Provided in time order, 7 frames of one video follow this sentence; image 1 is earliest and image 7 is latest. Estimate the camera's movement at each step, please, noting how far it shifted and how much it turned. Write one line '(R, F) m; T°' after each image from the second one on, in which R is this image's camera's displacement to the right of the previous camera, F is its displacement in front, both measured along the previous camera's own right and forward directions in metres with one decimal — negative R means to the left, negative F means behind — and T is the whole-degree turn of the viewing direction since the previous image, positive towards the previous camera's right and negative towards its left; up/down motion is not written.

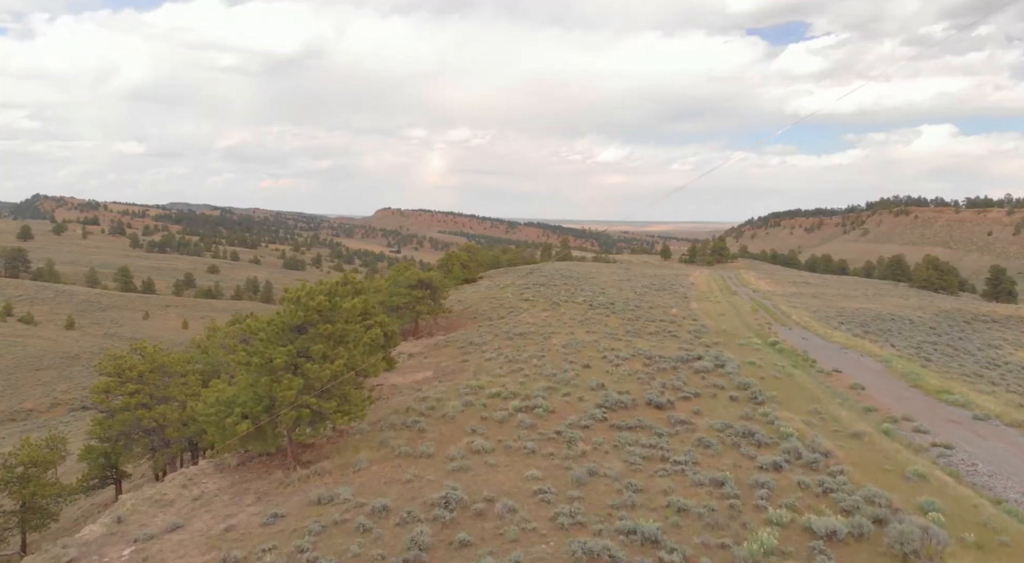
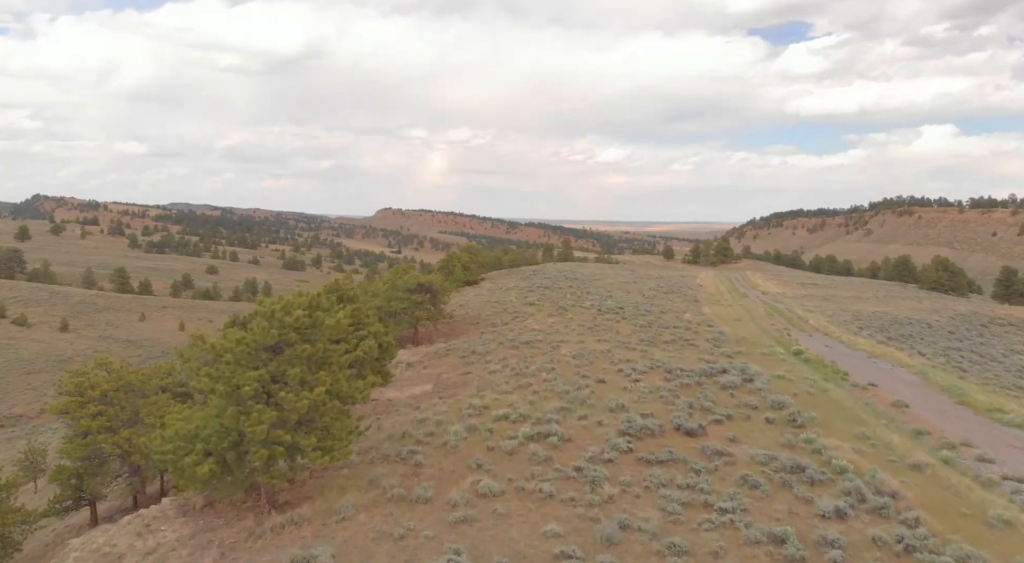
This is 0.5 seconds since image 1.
(-0.3, +2.9) m; 0°
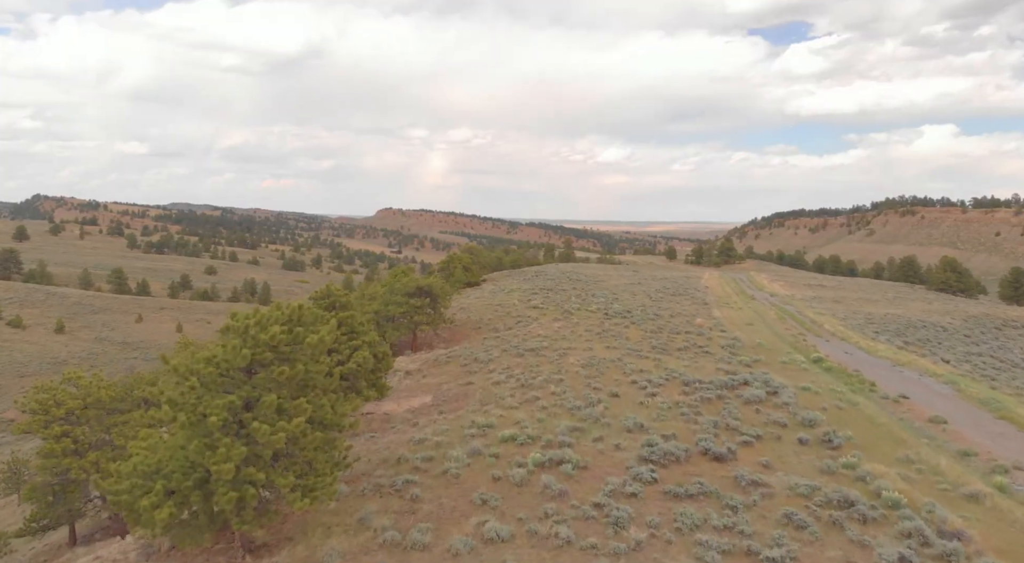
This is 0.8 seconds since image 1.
(-0.2, +2.2) m; 0°
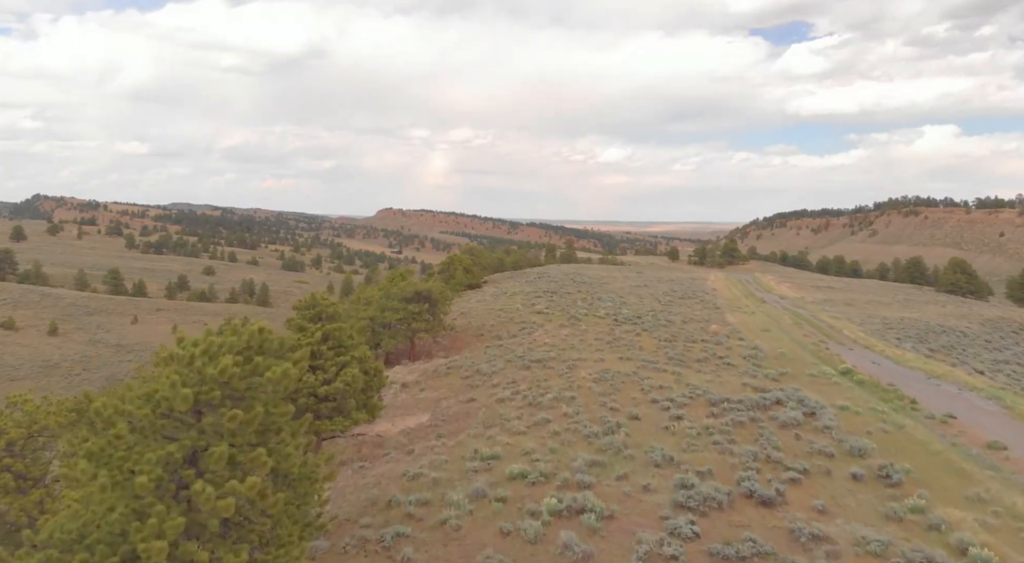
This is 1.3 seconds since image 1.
(-0.2, +2.9) m; 0°
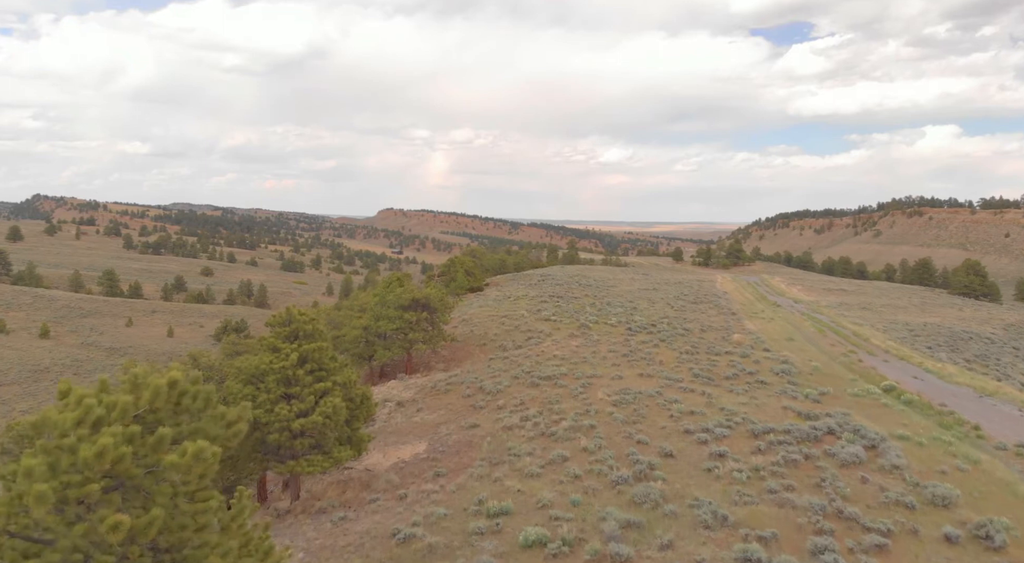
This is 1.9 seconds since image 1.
(-0.3, +3.6) m; 0°
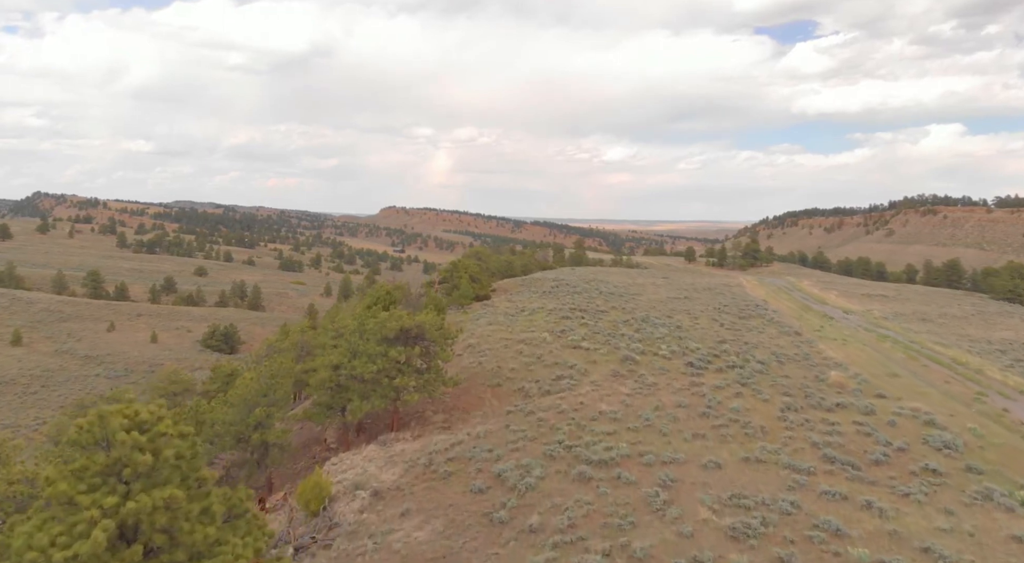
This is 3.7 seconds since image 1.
(-1.0, +10.9) m; 0°
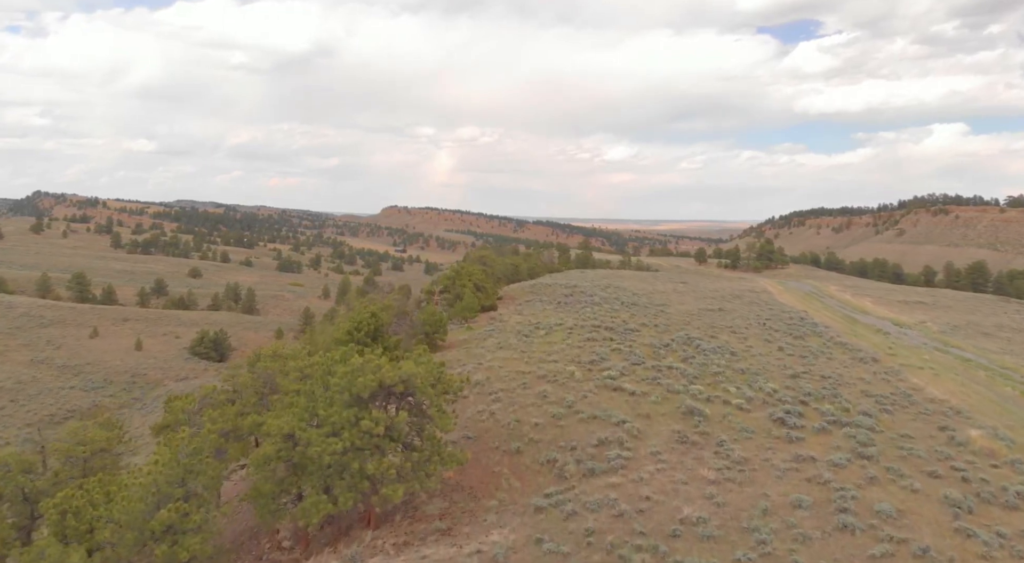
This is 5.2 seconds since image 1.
(-0.8, +8.9) m; 0°
